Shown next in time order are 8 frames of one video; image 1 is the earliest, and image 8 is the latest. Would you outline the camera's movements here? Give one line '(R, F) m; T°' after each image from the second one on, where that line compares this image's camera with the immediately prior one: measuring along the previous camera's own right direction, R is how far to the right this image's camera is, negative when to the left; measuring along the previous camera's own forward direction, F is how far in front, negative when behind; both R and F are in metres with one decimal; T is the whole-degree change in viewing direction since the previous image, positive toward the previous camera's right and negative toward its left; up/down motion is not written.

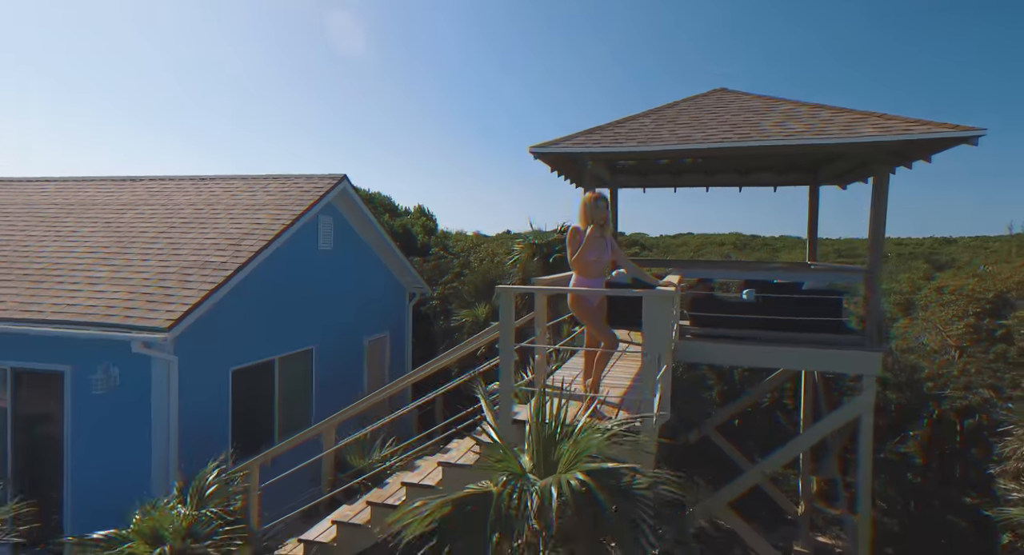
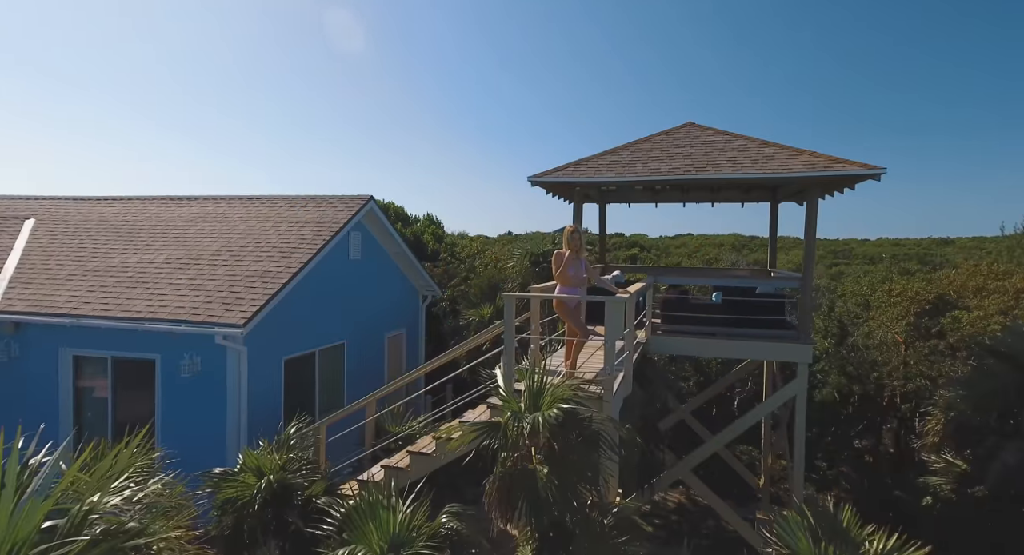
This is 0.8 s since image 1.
(0.0, -1.4) m; 0°
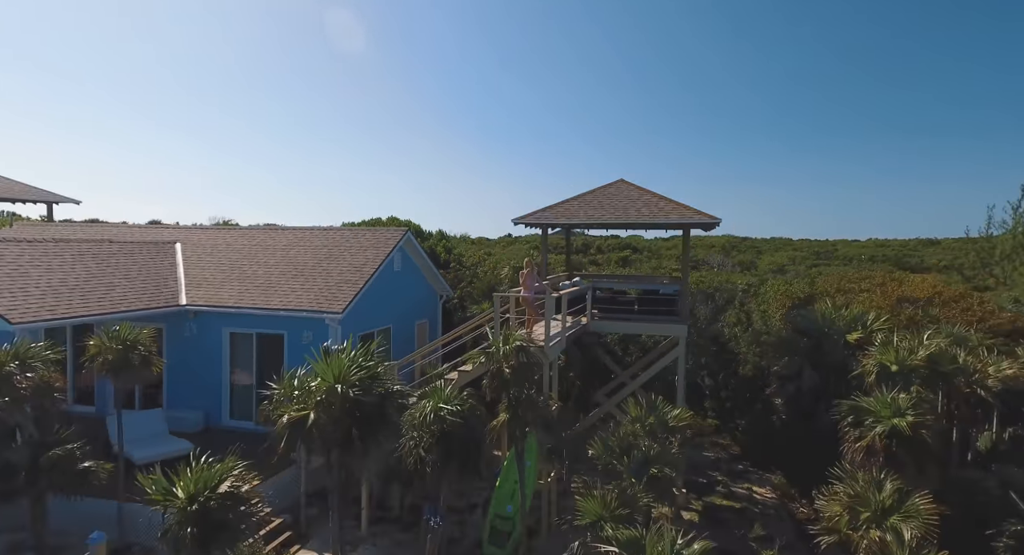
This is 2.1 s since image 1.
(+0.3, -4.6) m; 0°
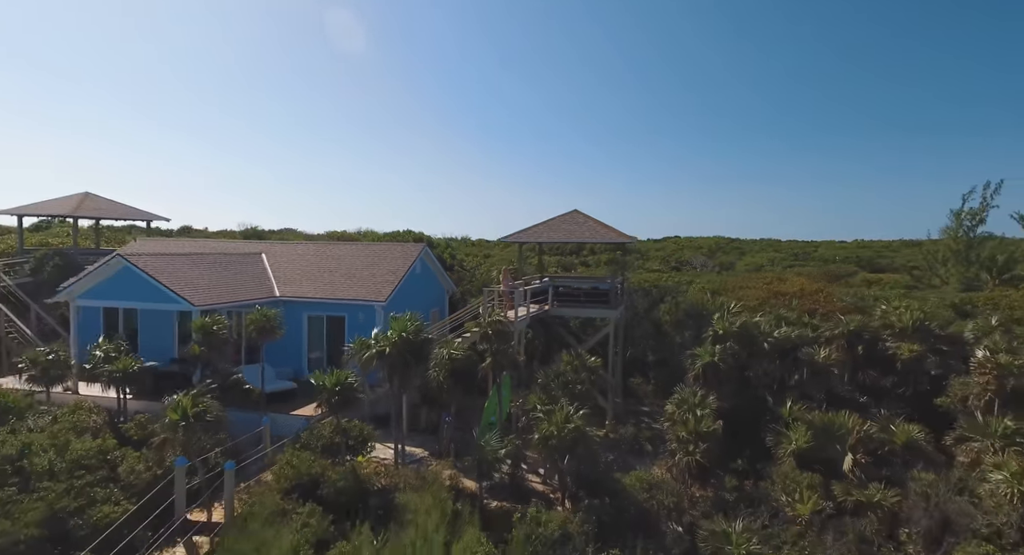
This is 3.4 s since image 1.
(+0.5, -5.8) m; 0°
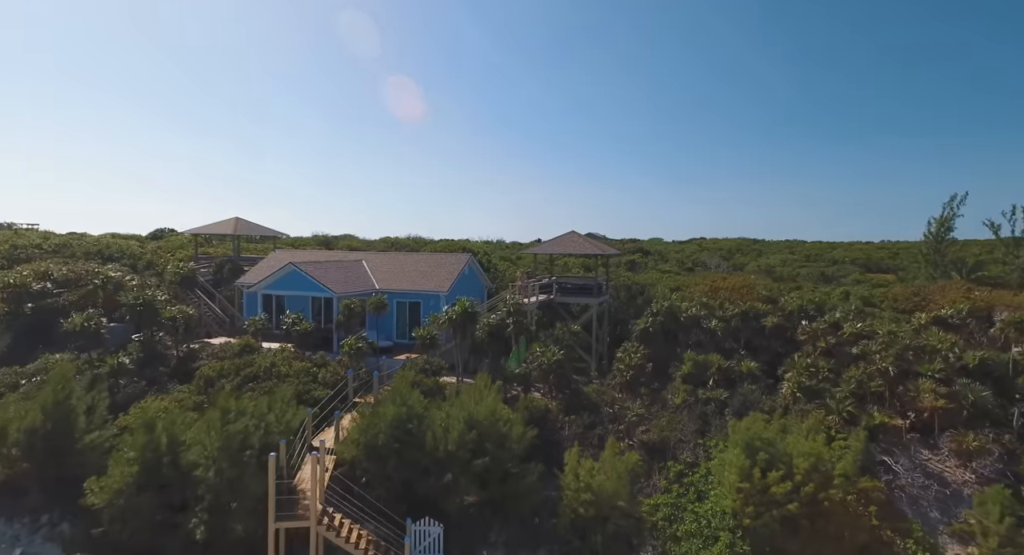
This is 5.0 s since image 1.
(+0.9, -9.1) m; -4°
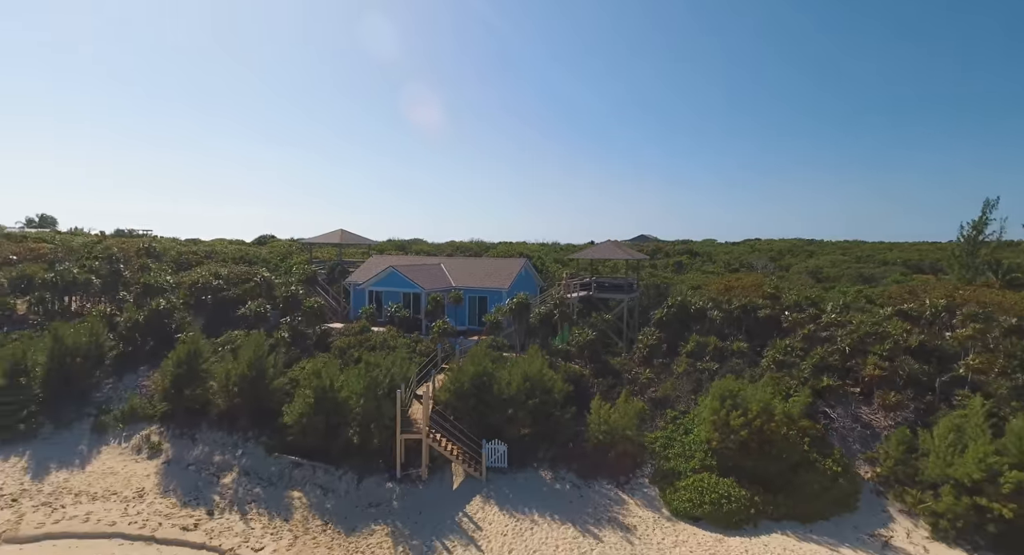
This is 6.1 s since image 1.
(+0.6, -7.0) m; -6°
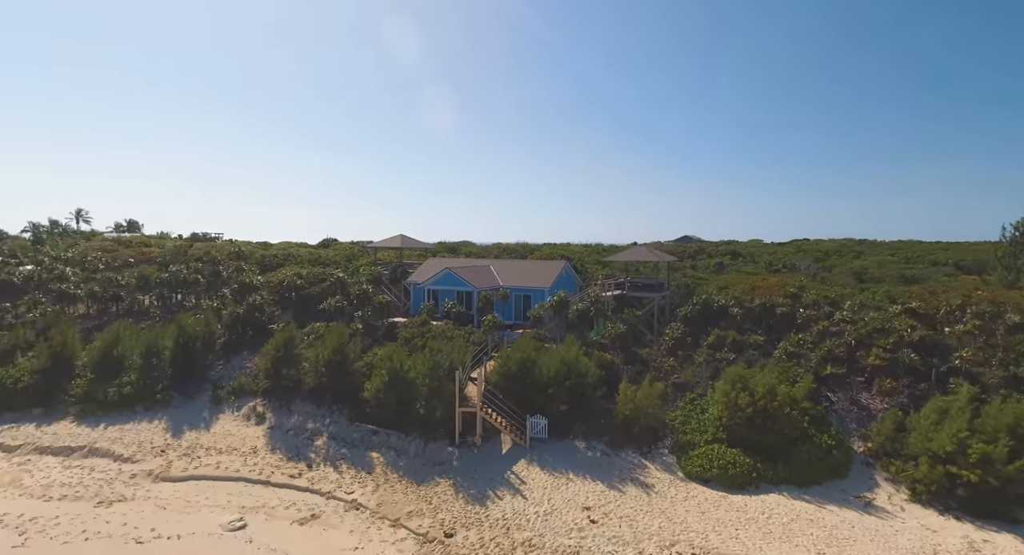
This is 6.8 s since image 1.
(+0.2, -4.1) m; -5°
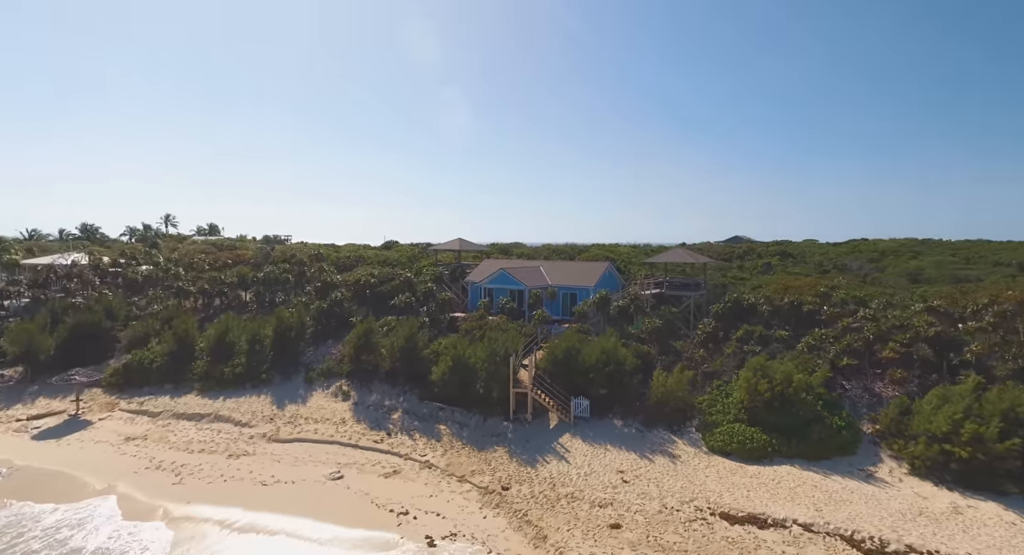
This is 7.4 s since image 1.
(+0.2, -4.2) m; -5°
